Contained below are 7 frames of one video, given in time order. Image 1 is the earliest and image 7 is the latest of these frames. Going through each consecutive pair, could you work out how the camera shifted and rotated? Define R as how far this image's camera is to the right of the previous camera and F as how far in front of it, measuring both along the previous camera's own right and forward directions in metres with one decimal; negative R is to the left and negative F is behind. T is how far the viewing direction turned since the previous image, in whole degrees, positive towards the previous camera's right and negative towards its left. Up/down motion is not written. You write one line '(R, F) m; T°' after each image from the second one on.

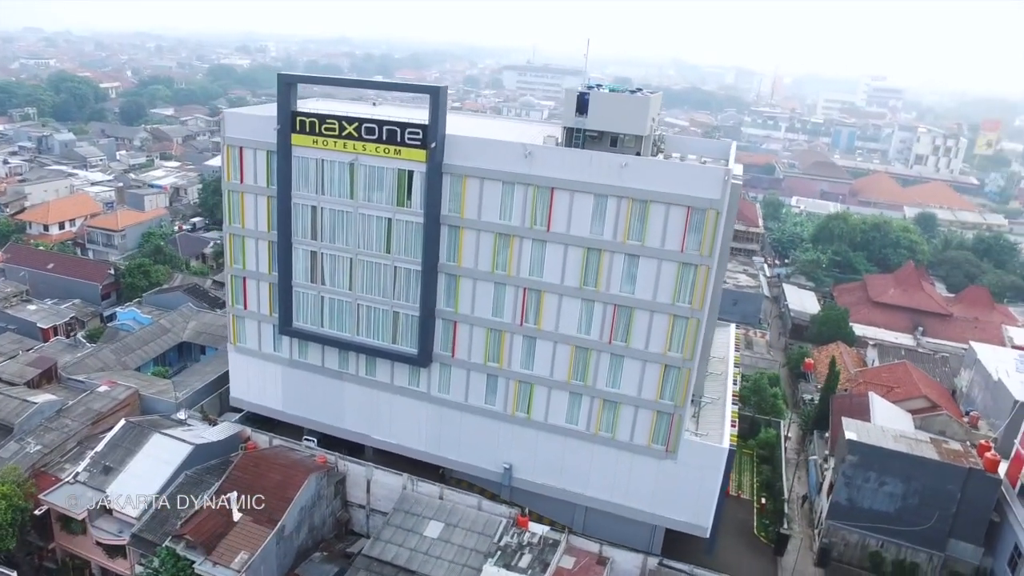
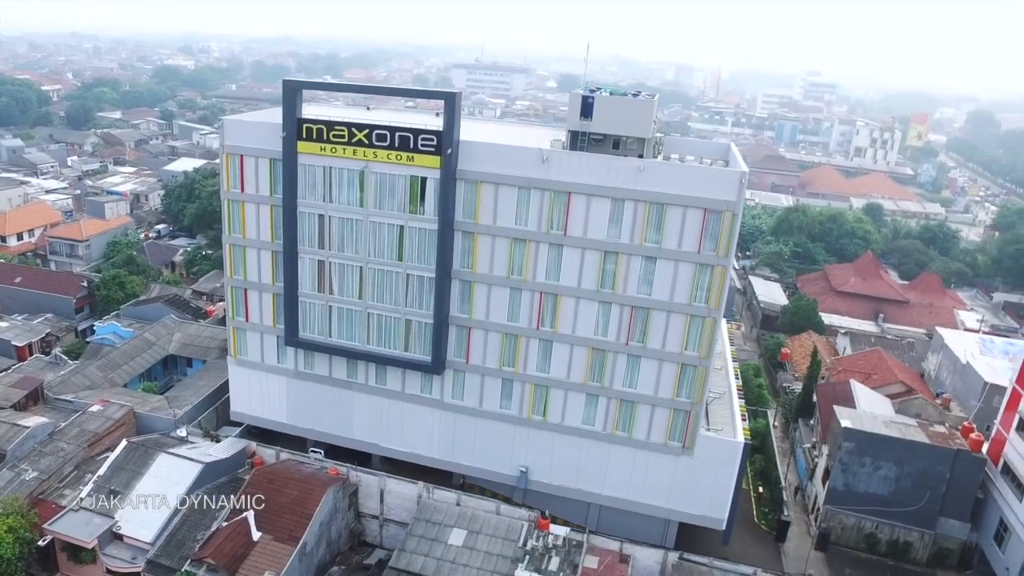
(-1.8, 0.0) m; +4°
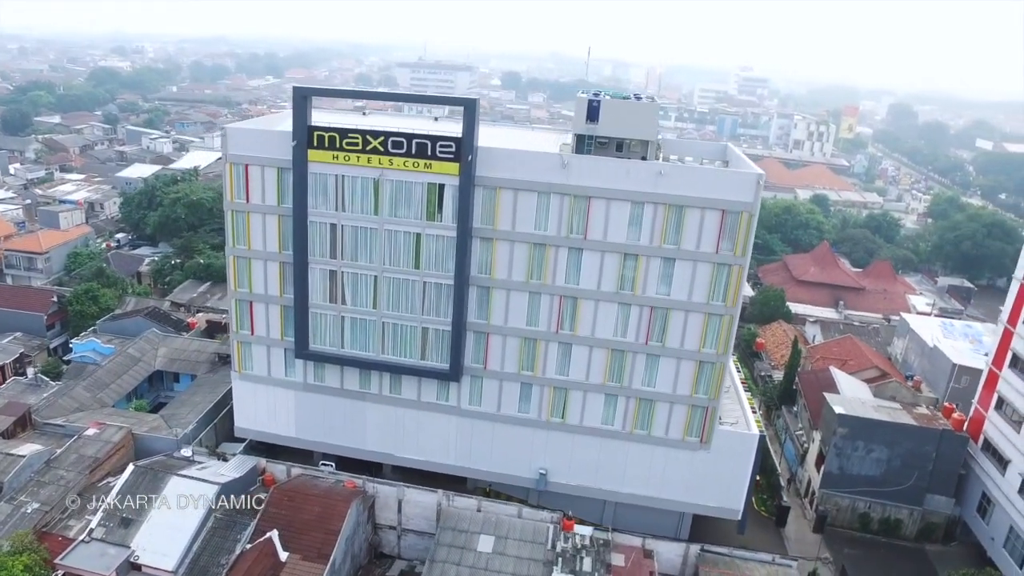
(-2.0, 0.0) m; +5°
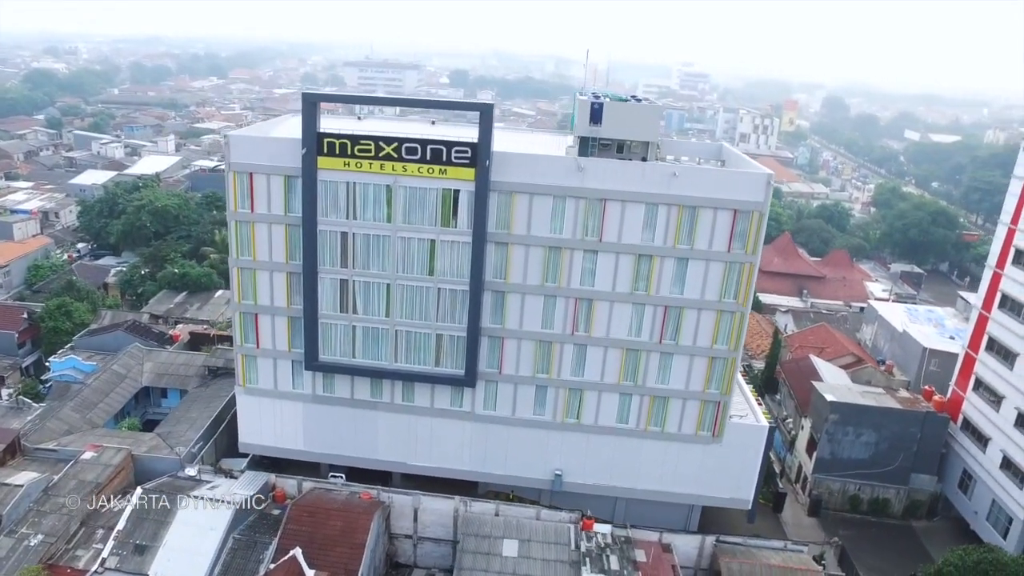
(-1.8, 0.0) m; +4°
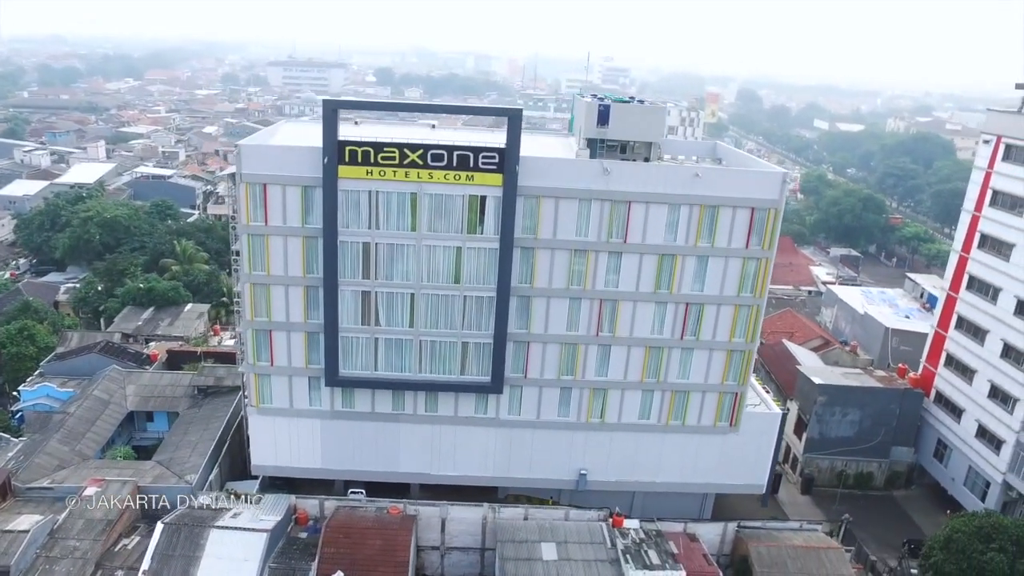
(-2.7, +0.2) m; +6°
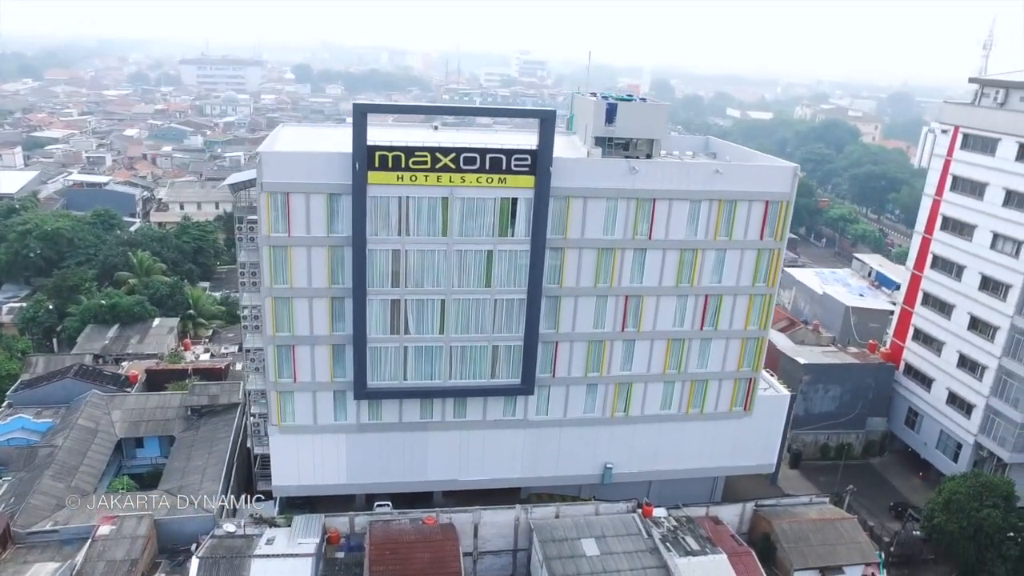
(-2.9, +0.2) m; +6°
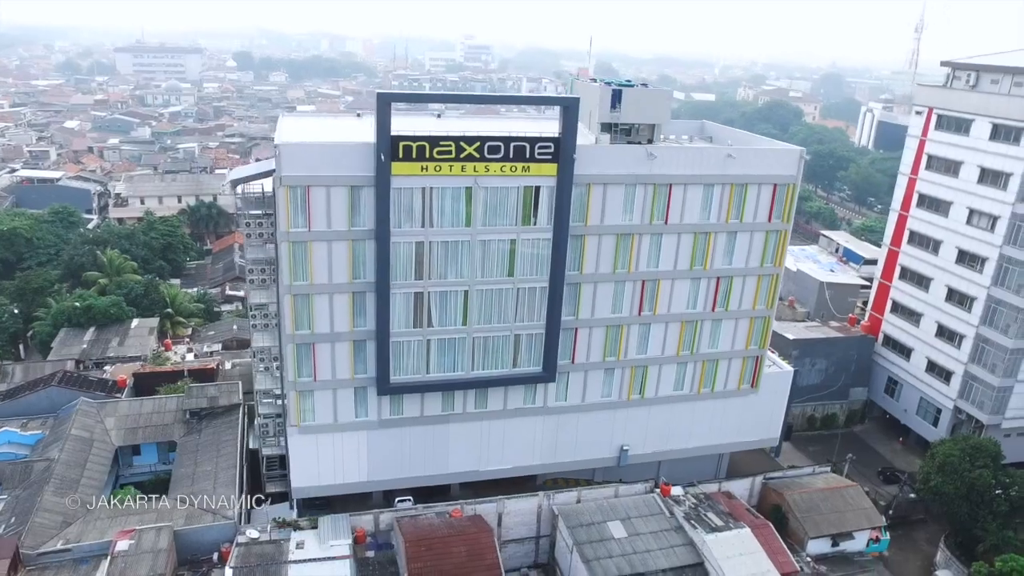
(-2.0, +0.2) m; +4°
